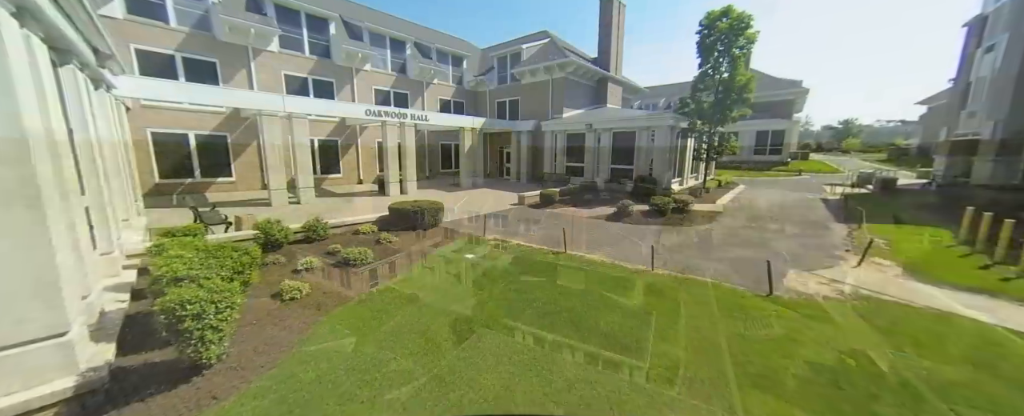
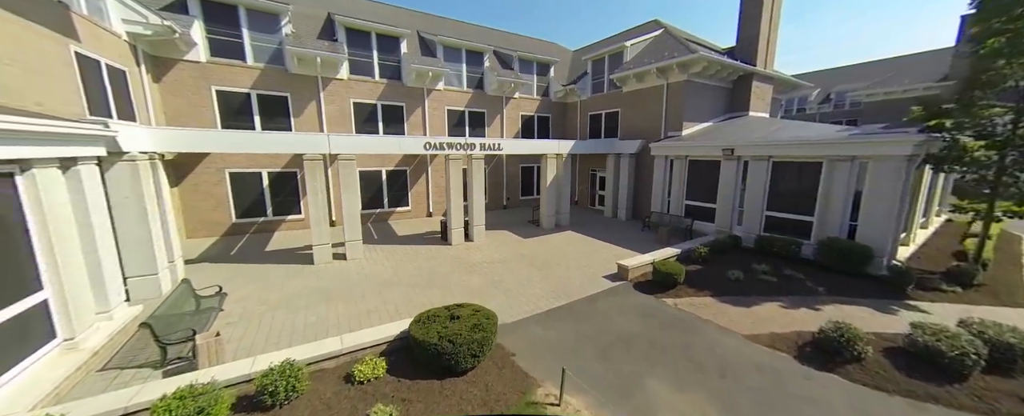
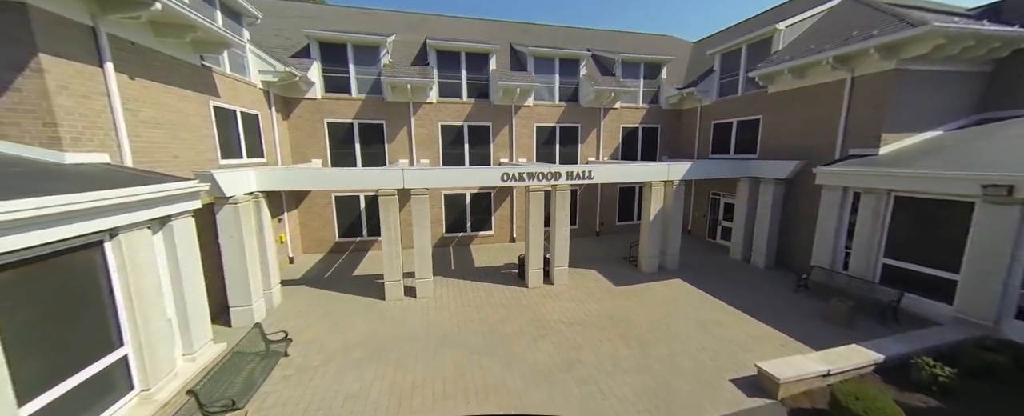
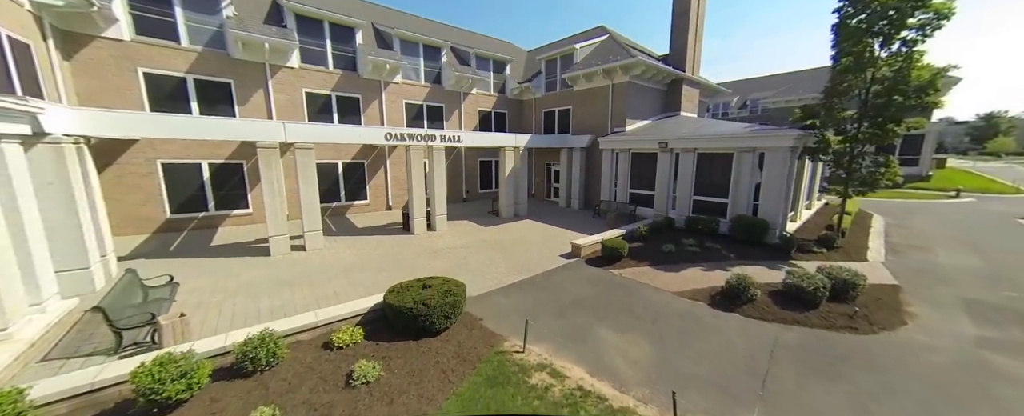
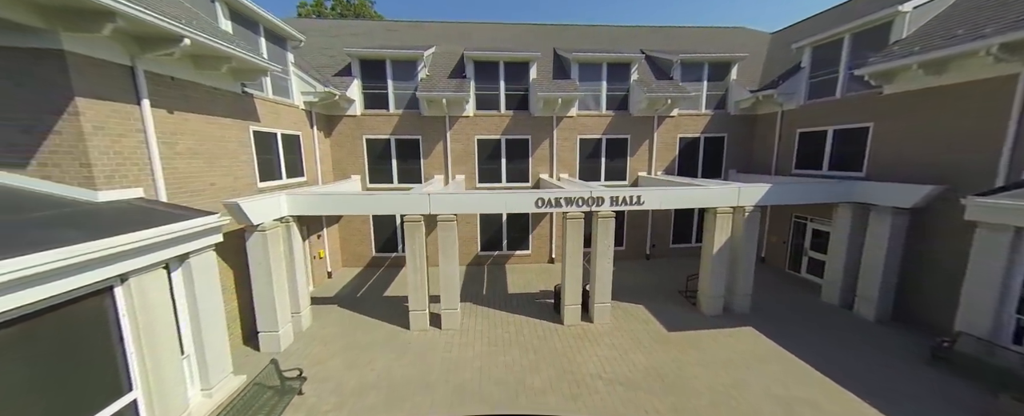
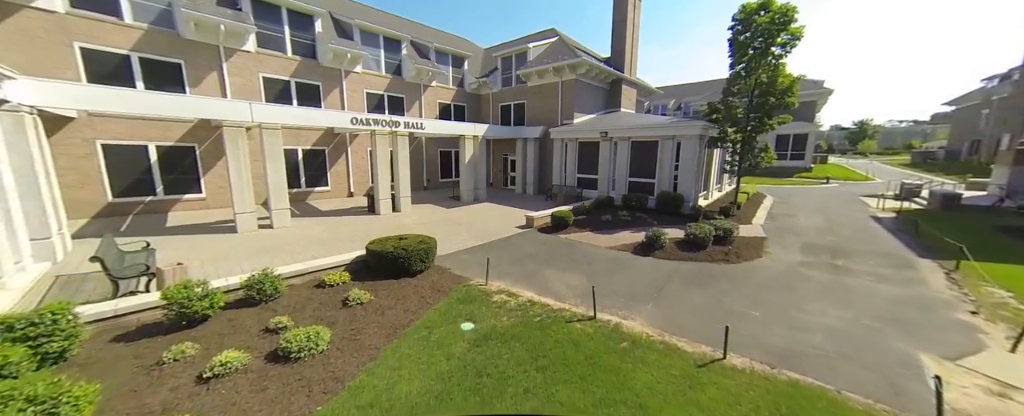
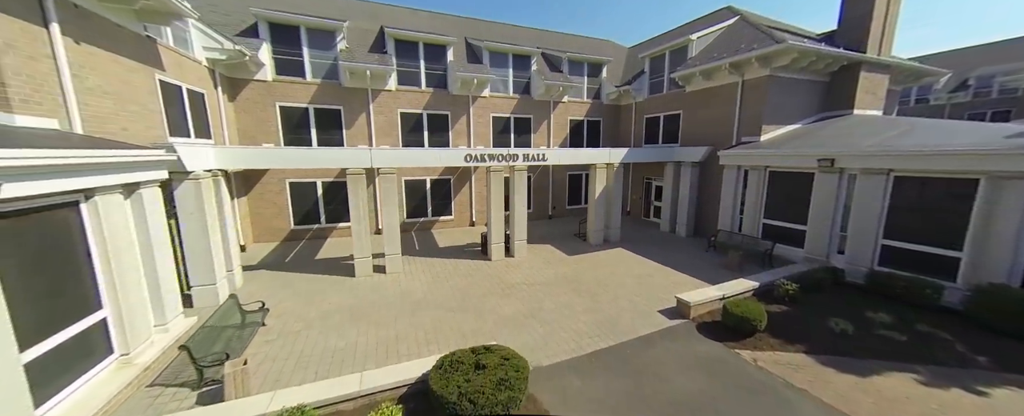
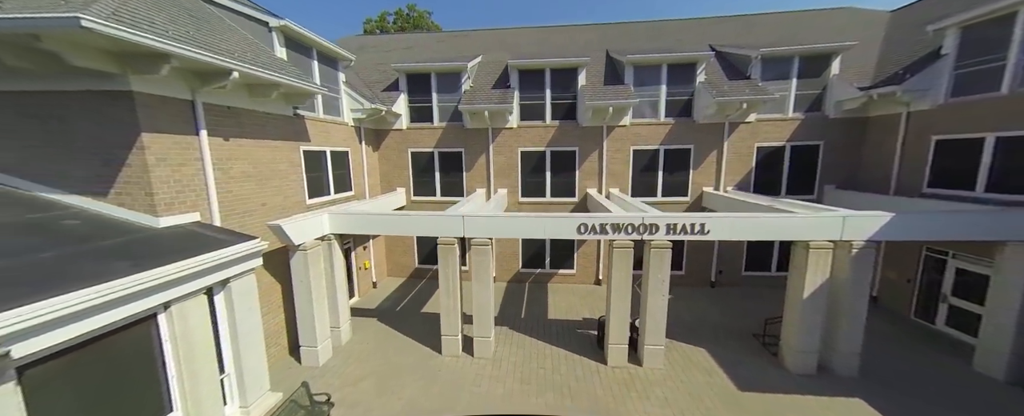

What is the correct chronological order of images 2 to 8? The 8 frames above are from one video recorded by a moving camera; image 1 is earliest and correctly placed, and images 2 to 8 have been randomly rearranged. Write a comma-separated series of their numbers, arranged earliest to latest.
6, 4, 2, 7, 3, 5, 8
